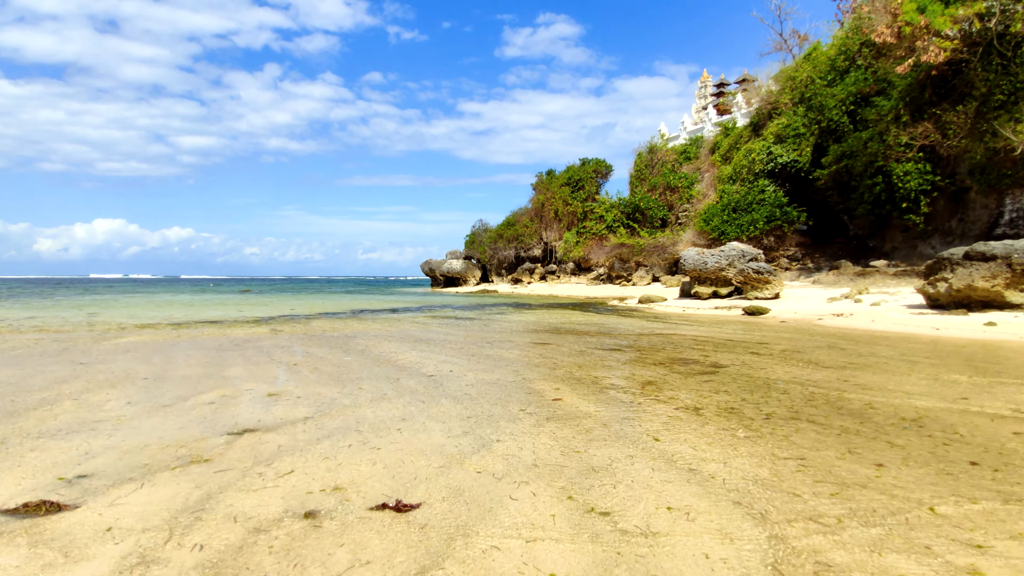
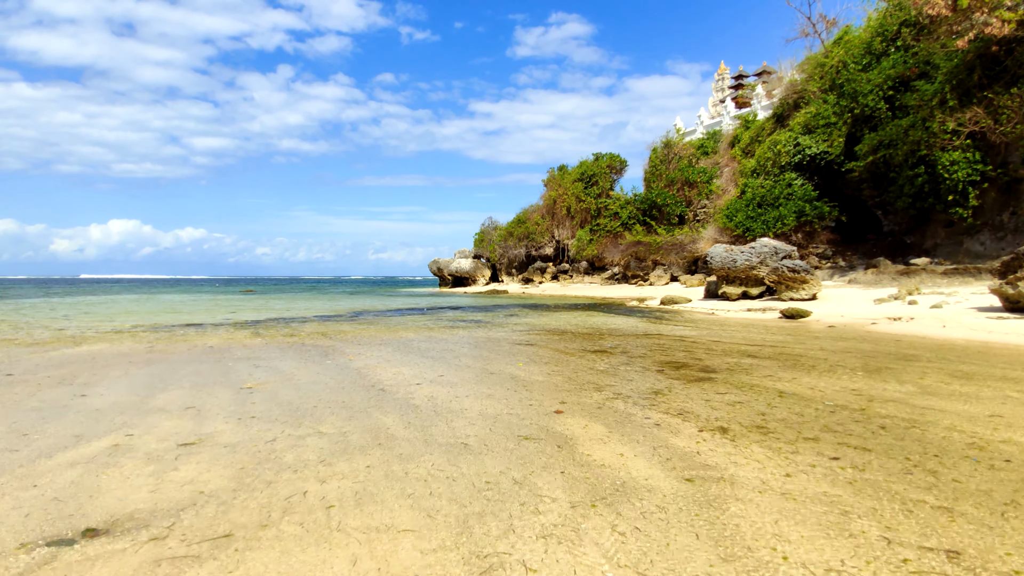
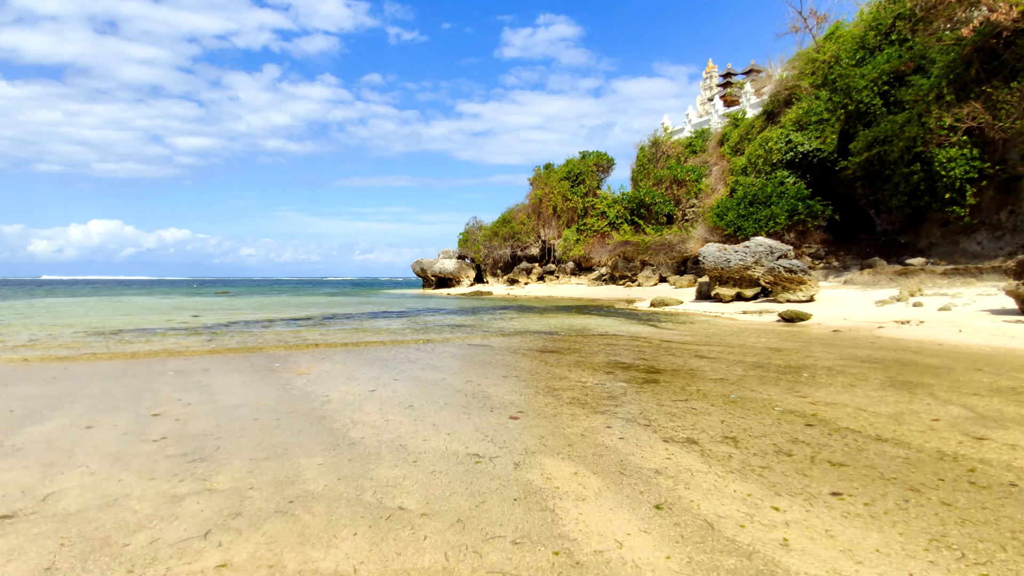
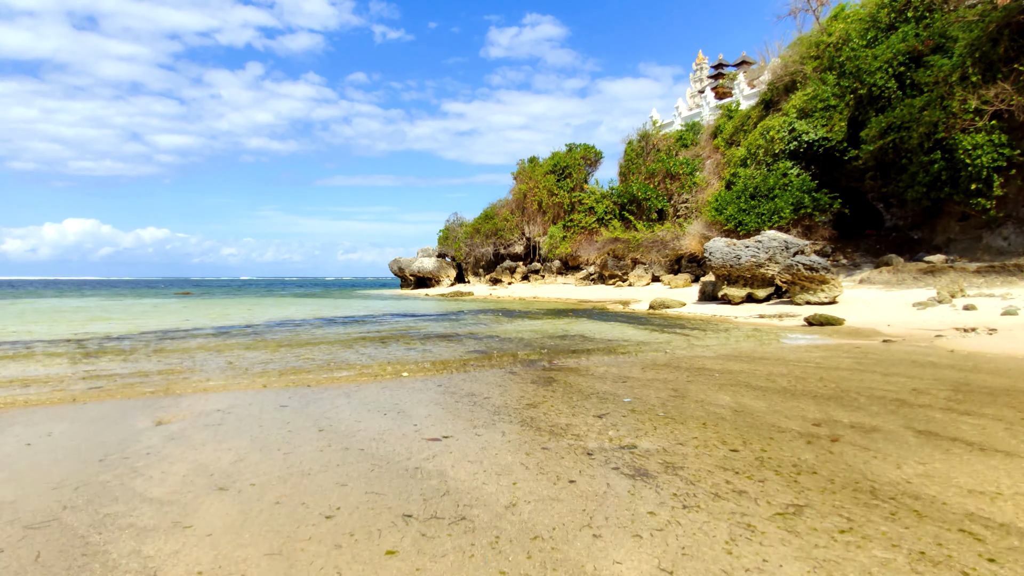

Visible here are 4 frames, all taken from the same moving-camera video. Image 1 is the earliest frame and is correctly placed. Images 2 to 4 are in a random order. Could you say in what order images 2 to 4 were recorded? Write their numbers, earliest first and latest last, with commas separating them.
2, 3, 4
